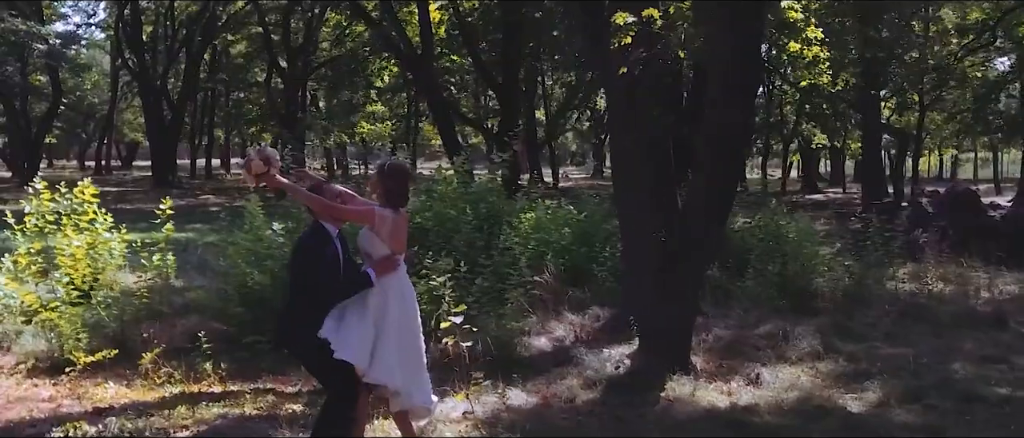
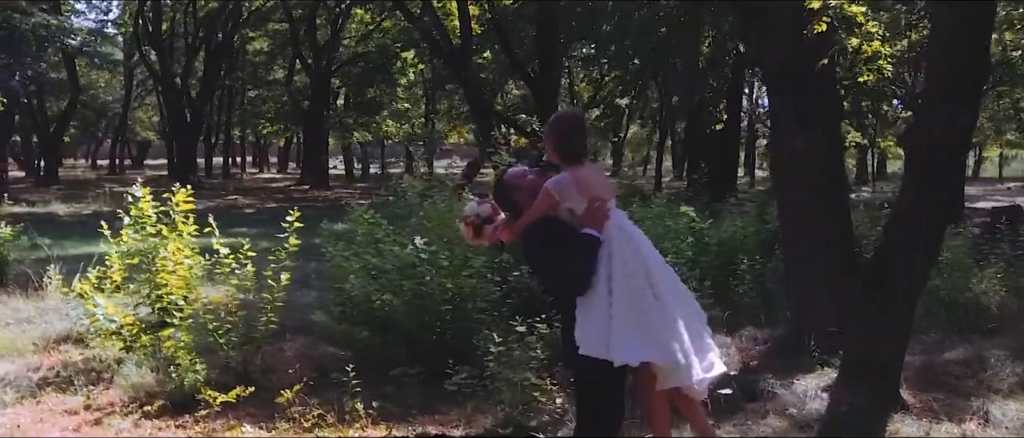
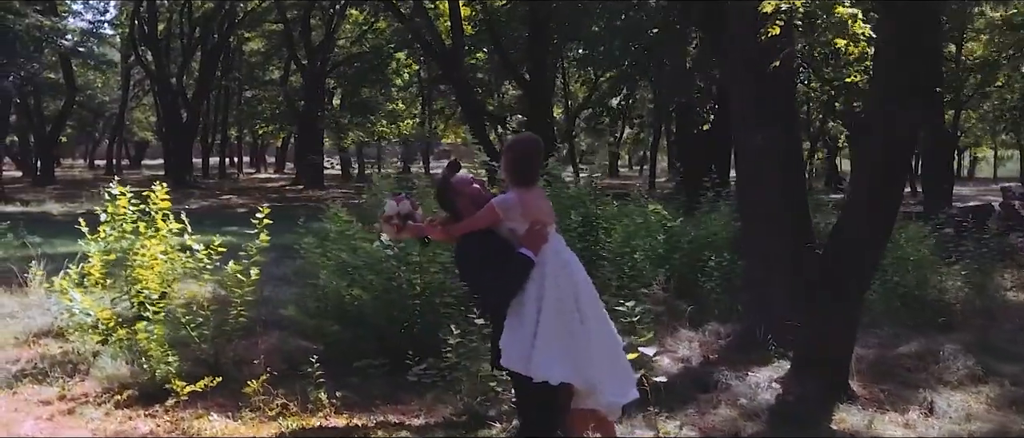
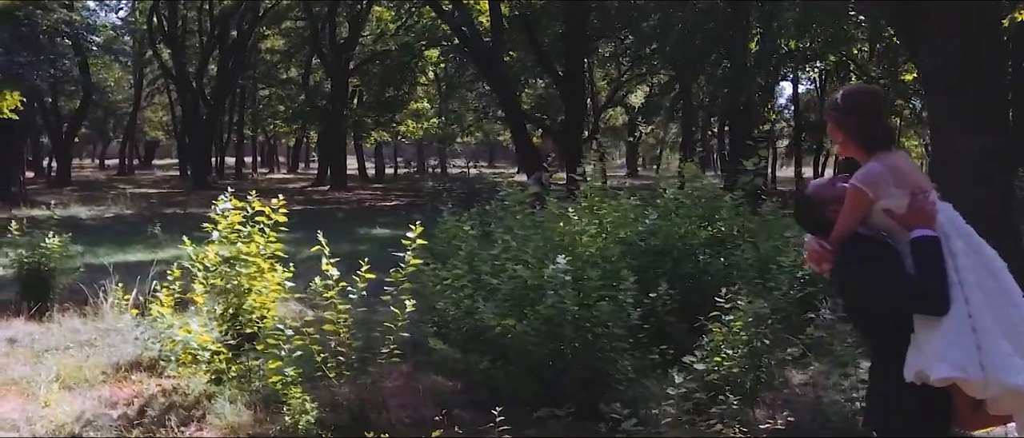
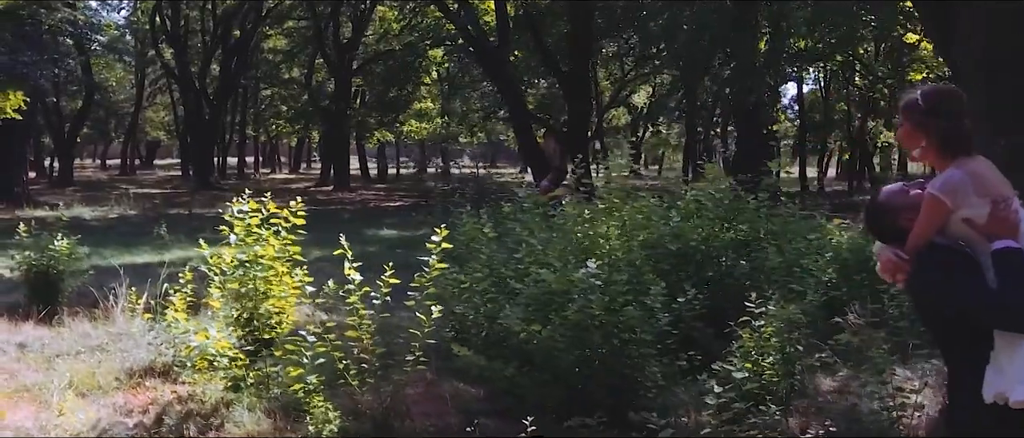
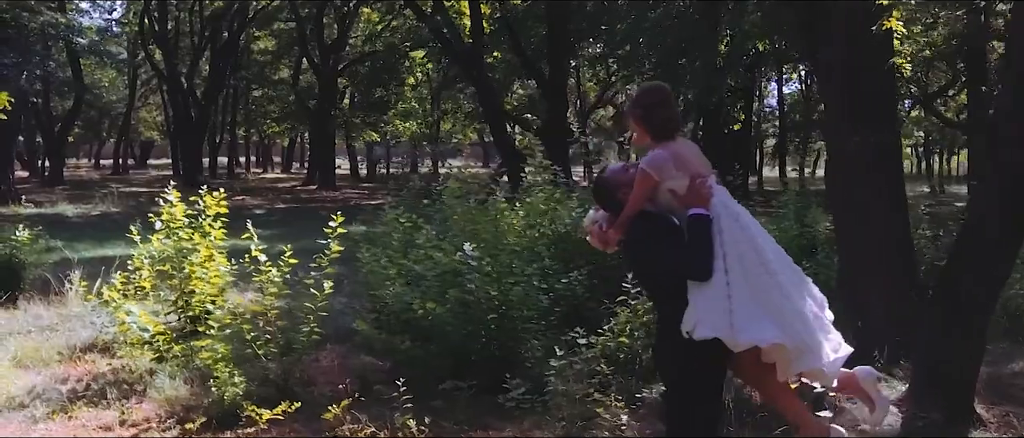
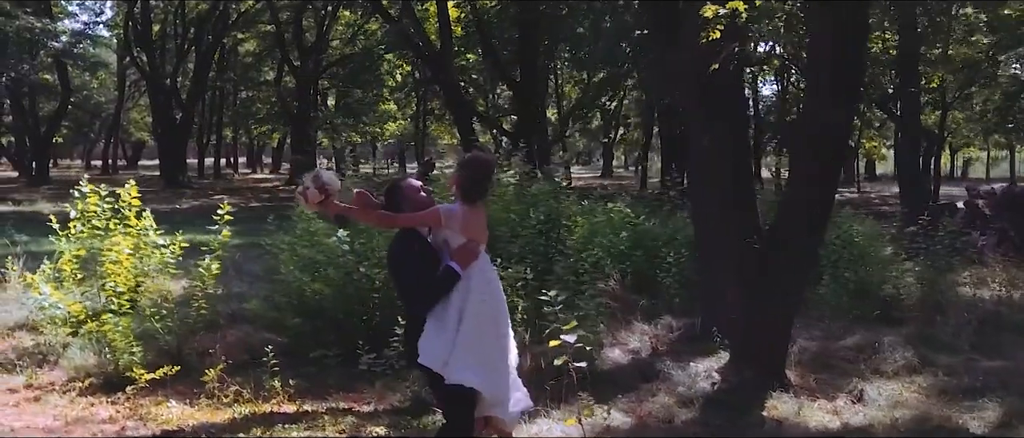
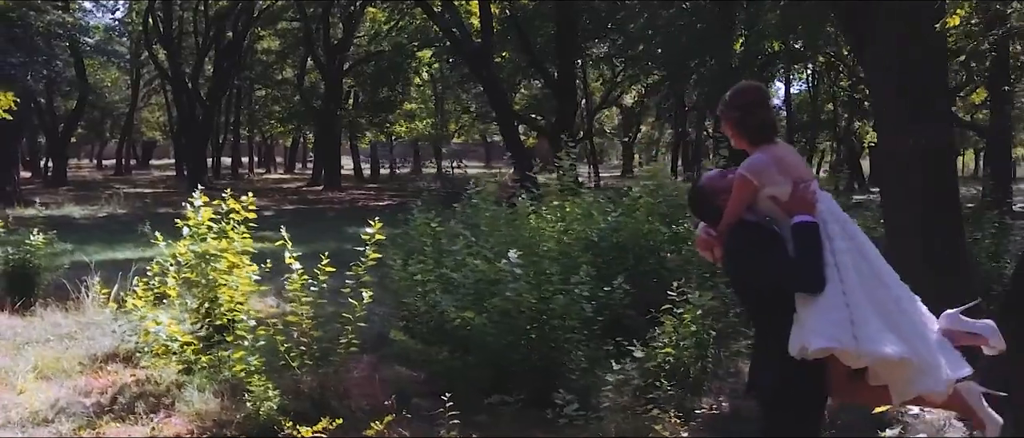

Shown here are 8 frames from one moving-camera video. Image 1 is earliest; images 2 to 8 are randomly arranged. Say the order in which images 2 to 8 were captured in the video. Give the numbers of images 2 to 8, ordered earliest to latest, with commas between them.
7, 3, 2, 6, 8, 4, 5
